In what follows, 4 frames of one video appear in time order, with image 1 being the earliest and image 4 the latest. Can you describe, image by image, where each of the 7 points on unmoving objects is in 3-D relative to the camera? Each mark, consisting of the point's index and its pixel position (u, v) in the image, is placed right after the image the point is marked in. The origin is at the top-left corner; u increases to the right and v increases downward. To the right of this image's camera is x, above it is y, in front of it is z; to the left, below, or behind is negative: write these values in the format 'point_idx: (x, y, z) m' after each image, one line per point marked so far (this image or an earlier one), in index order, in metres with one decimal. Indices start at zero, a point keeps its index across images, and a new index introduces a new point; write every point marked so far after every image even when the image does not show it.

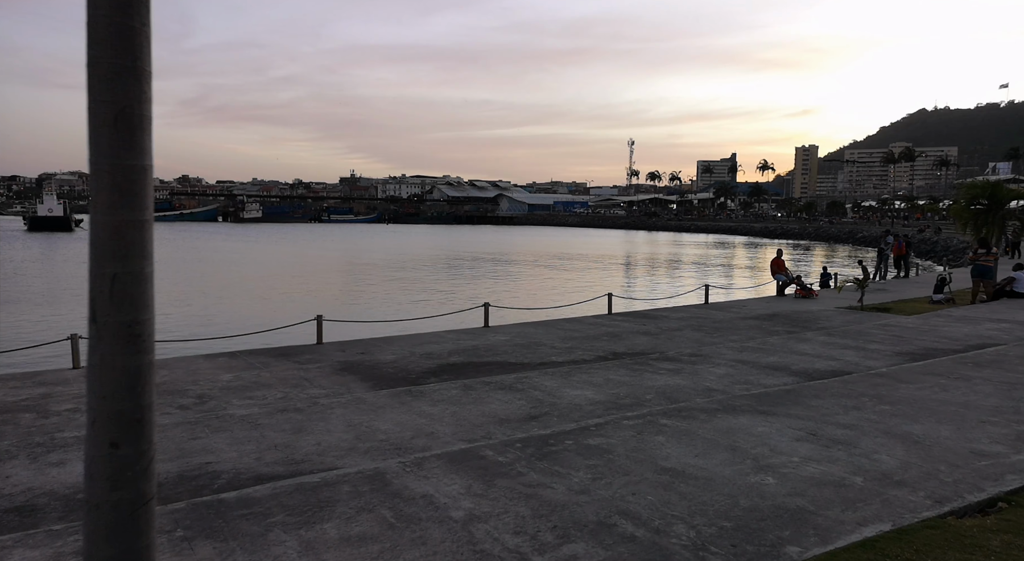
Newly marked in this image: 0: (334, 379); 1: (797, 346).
0: (-2.4, -1.4, +10.6) m
1: (+4.7, -1.1, +12.7) m
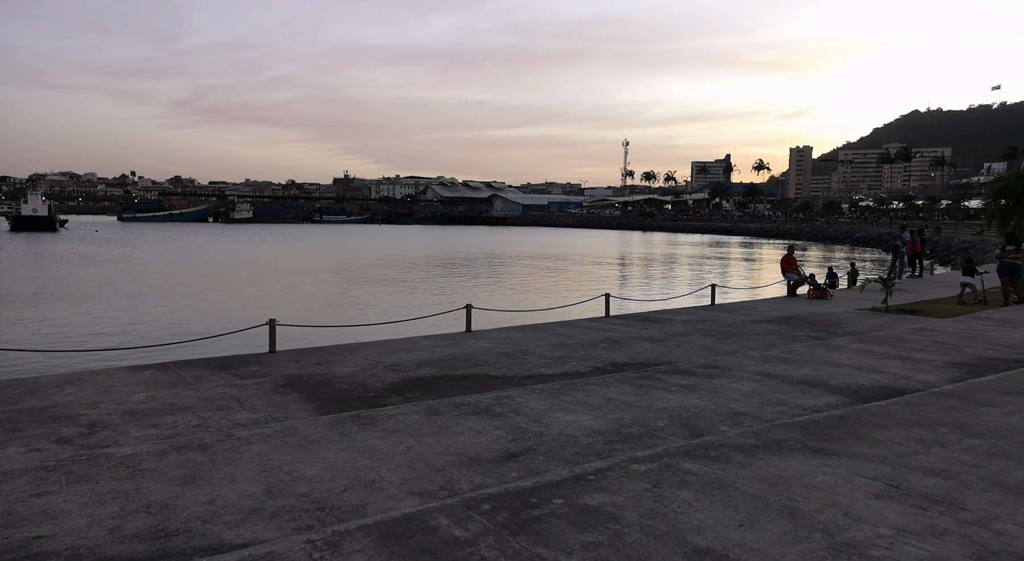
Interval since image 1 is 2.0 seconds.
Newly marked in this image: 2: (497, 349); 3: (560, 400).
0: (-2.7, -1.3, +8.6) m
1: (+4.4, -1.0, +10.8) m
2: (-0.2, -1.1, +12.4) m
3: (+0.5, -1.3, +8.1) m
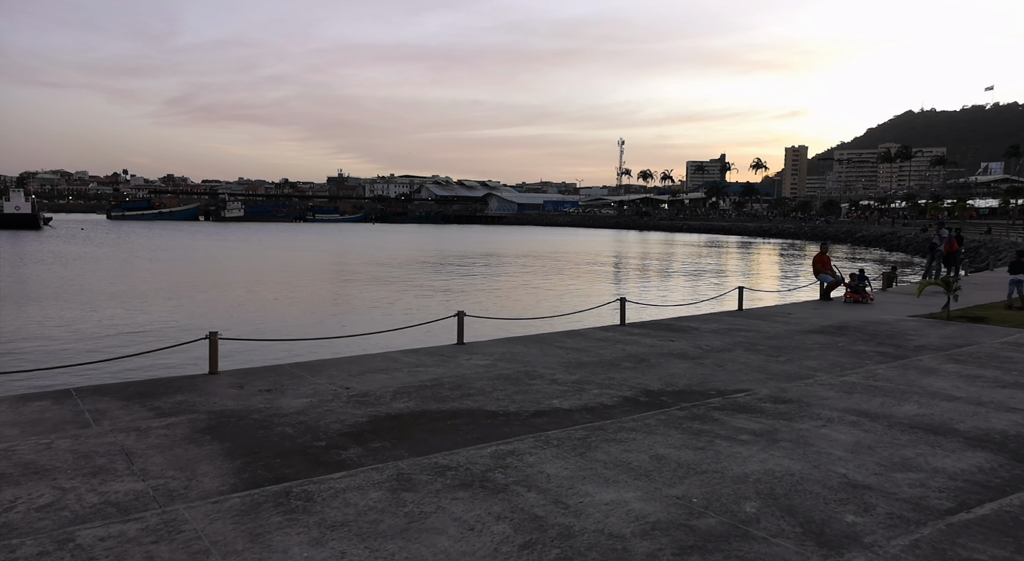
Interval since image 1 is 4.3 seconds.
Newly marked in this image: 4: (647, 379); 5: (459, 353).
0: (-2.6, -1.4, +6.1) m
1: (+4.4, -1.1, +8.3) m
2: (-0.2, -1.1, +9.8) m
3: (+0.5, -1.3, +5.6) m
4: (+1.6, -1.1, +9.1) m
5: (-0.8, -1.1, +11.3) m
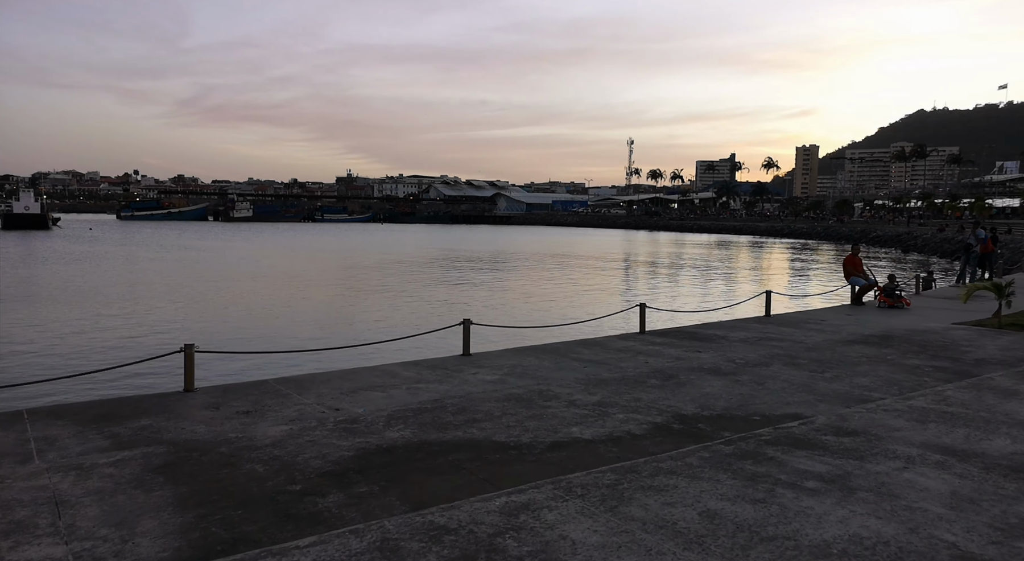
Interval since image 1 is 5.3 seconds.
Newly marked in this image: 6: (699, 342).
0: (-2.5, -1.4, +5.0) m
1: (+4.6, -1.2, +7.1) m
2: (-0.1, -1.2, +8.7) m
3: (+0.6, -1.4, +4.5) m
4: (+1.7, -1.2, +7.9) m
5: (-0.6, -1.1, +10.1) m
6: (+3.0, -1.0, +12.4) m
